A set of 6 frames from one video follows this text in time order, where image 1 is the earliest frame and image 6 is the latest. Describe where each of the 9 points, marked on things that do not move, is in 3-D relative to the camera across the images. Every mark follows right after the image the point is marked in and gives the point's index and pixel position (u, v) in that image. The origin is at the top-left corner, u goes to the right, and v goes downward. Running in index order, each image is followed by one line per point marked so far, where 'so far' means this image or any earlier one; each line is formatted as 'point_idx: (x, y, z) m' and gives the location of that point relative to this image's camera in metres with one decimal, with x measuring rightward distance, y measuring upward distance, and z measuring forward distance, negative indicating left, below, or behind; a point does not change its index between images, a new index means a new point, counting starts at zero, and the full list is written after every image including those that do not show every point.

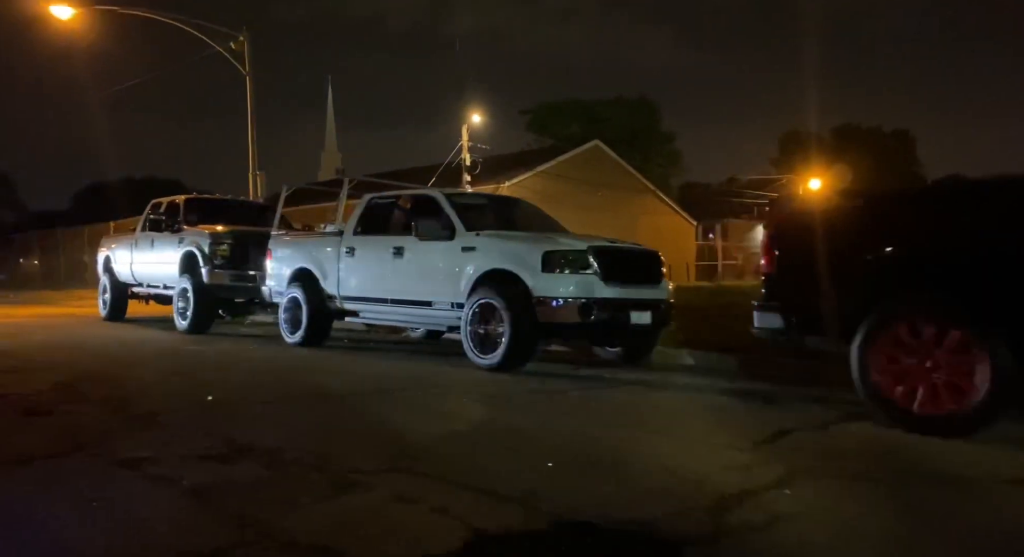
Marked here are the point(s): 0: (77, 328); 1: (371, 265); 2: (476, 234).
0: (-7.3, -0.9, +13.5) m
1: (-1.5, +0.1, +8.6) m
2: (-0.4, +0.4, +7.2) m
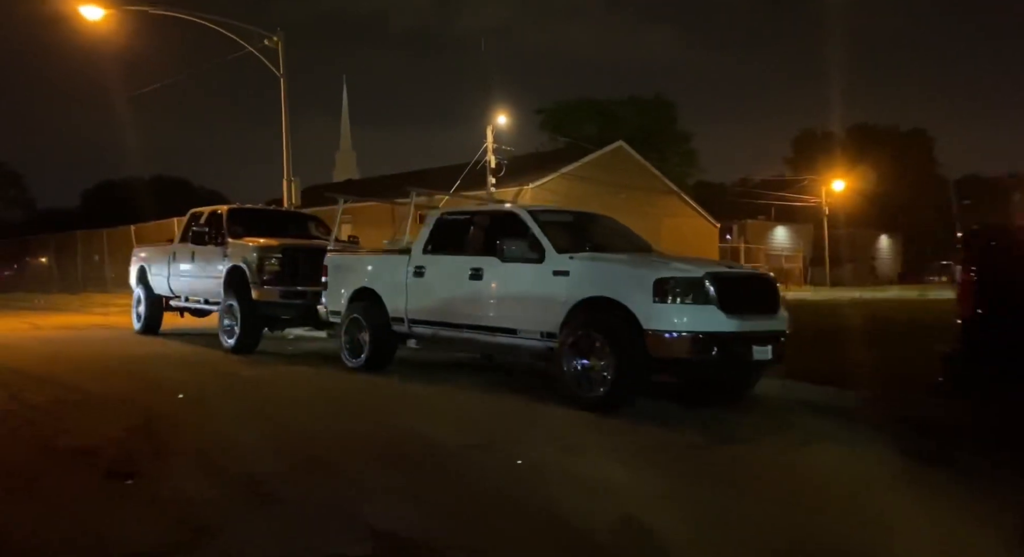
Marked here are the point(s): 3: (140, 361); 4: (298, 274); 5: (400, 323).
0: (-6.4, -1.1, +12.9) m
1: (-0.7, -0.1, +8.0) m
2: (+0.5, +0.2, +6.6) m
3: (-4.9, -1.1, +10.6) m
4: (-3.1, 0.0, +11.6) m
5: (-1.3, -0.5, +8.8) m
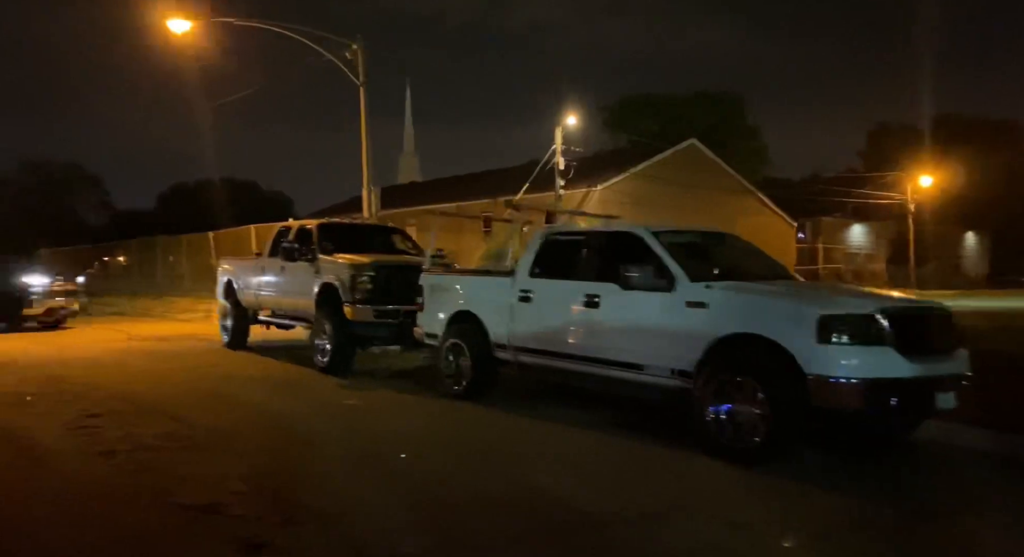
0: (-4.9, -1.4, +12.8) m
1: (+0.4, -0.3, +7.5) m
2: (+1.5, -0.1, +6.0) m
3: (-3.6, -1.4, +10.4) m
4: (-1.7, -0.2, +11.3) m
5: (-0.1, -0.8, +8.4) m
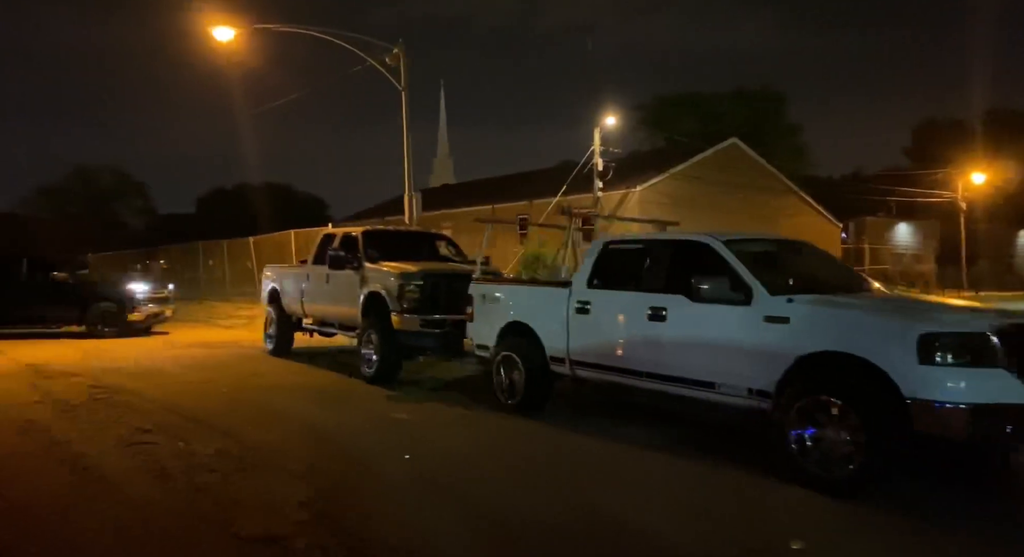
0: (-4.1, -1.5, +12.7) m
1: (+1.0, -0.4, +7.2) m
2: (+2.0, -0.2, +5.6) m
3: (-2.9, -1.5, +10.2) m
4: (-1.0, -0.3, +11.1) m
5: (+0.5, -0.9, +8.1) m
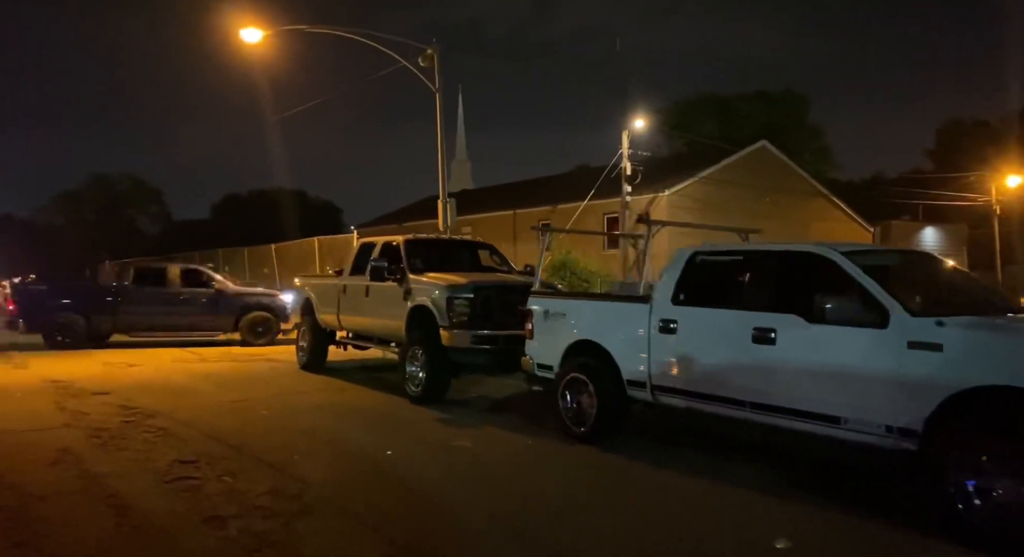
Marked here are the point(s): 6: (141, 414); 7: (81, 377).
0: (-3.3, -1.7, +12.1) m
1: (+1.7, -0.6, +6.4) m
2: (+2.6, -0.3, +4.9) m
3: (-2.2, -1.7, +9.5) m
4: (-0.3, -0.5, +10.4) m
5: (+1.2, -1.0, +7.4) m
6: (-4.8, -1.8, +10.1) m
7: (-7.9, -1.8, +14.5) m
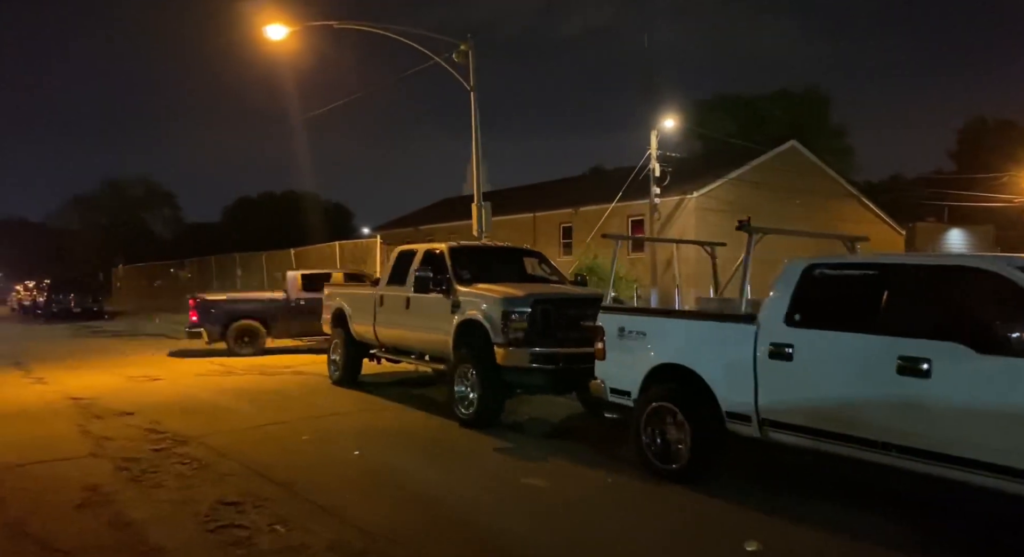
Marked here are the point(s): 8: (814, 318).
0: (-2.6, -1.8, +11.2) m
1: (+2.4, -0.7, +5.5) m
2: (+3.3, -0.4, +3.9) m
3: (-1.5, -1.8, +8.7) m
4: (+0.5, -0.6, +9.5) m
5: (+1.9, -1.2, +6.5) m
6: (-4.0, -1.9, +9.3) m
7: (-7.1, -2.0, +13.7) m
8: (+2.3, -0.3, +5.9) m
